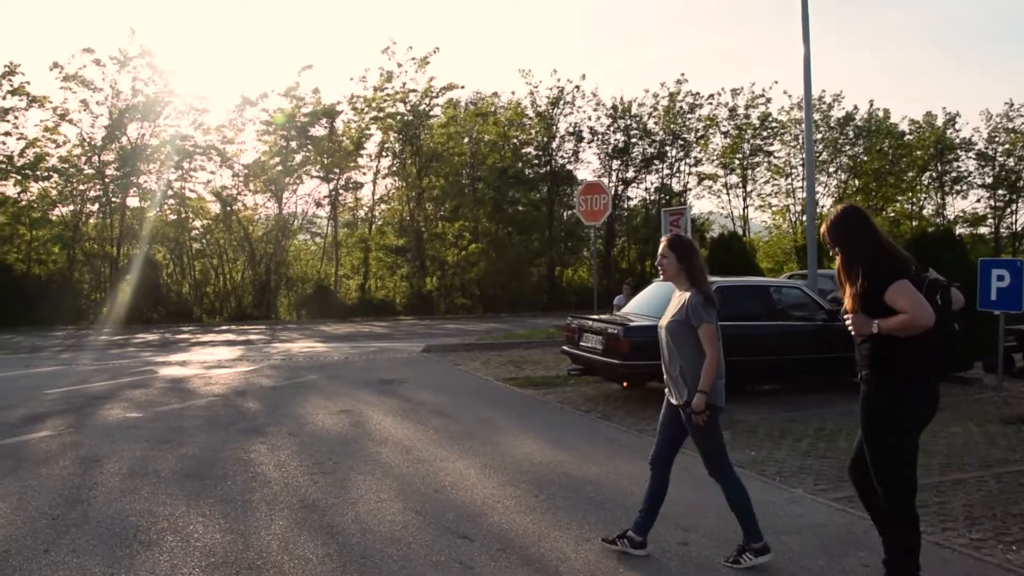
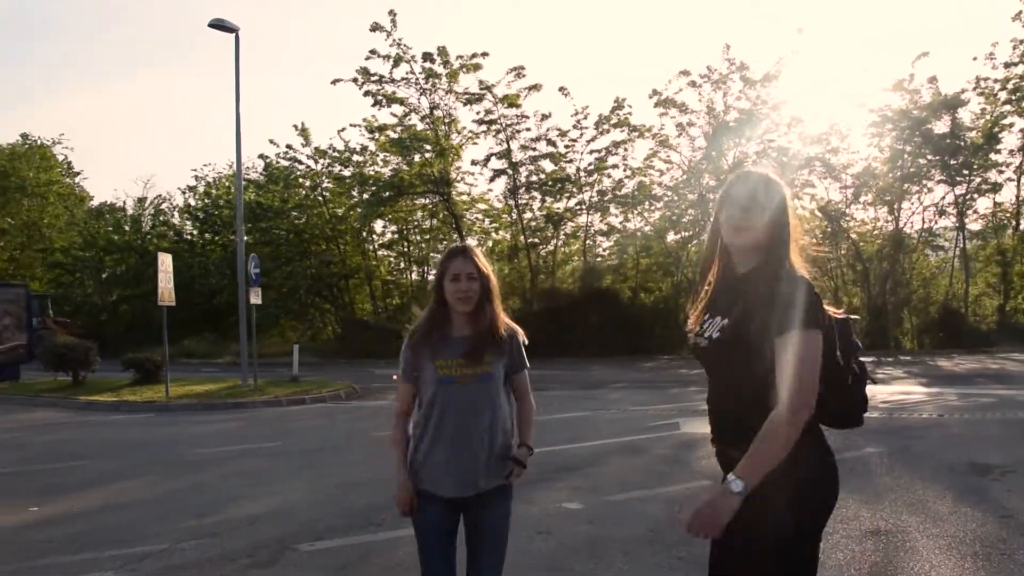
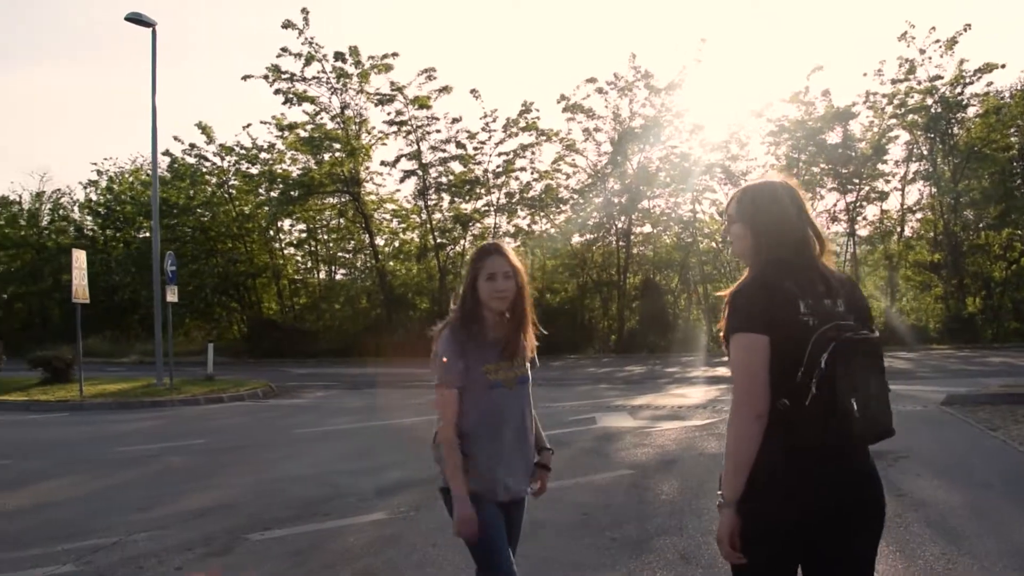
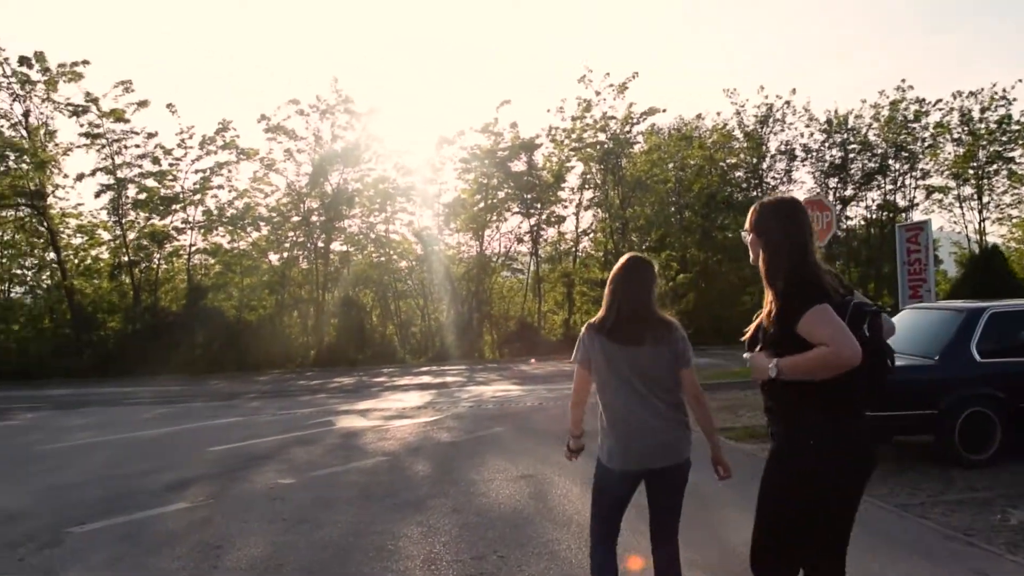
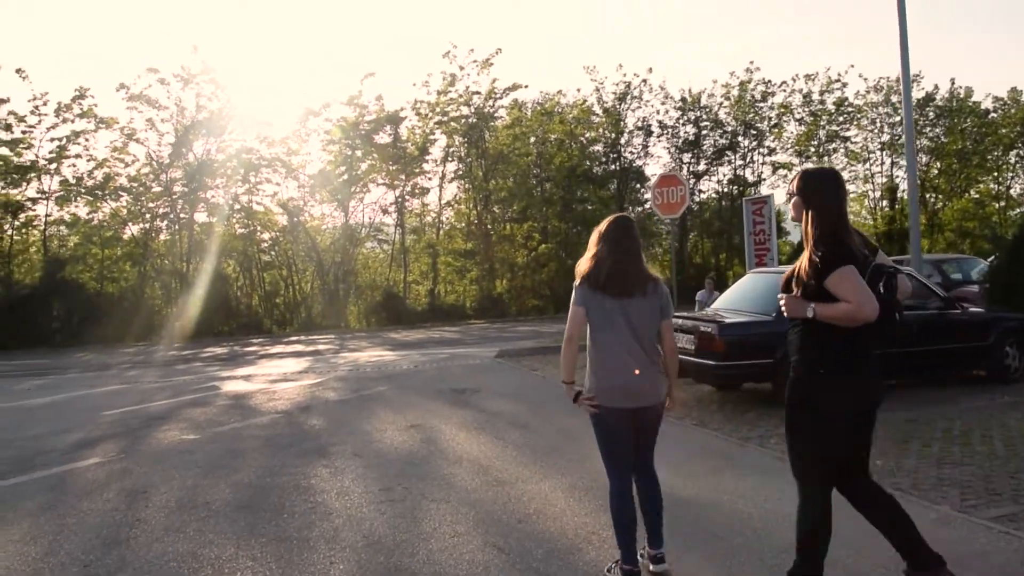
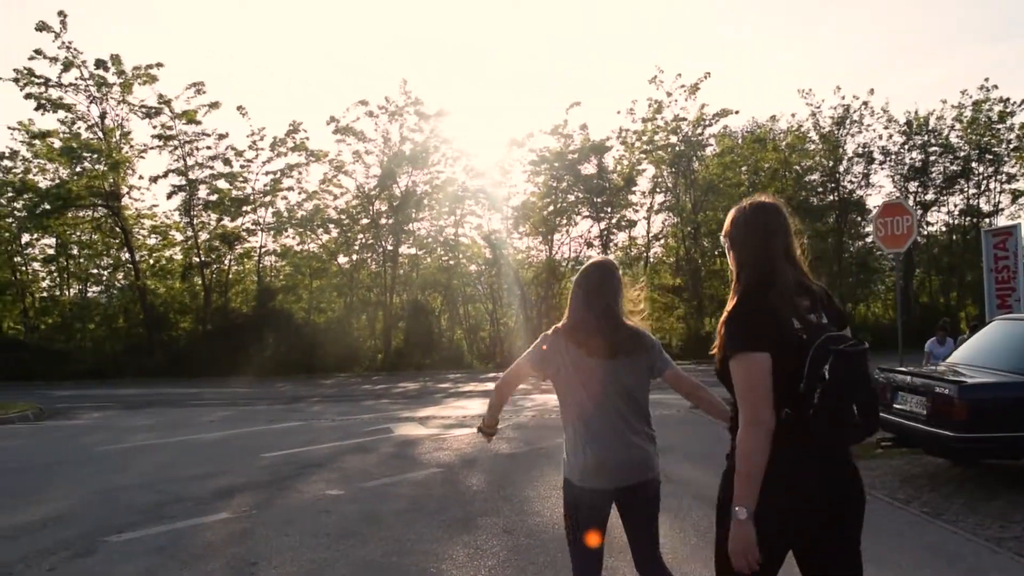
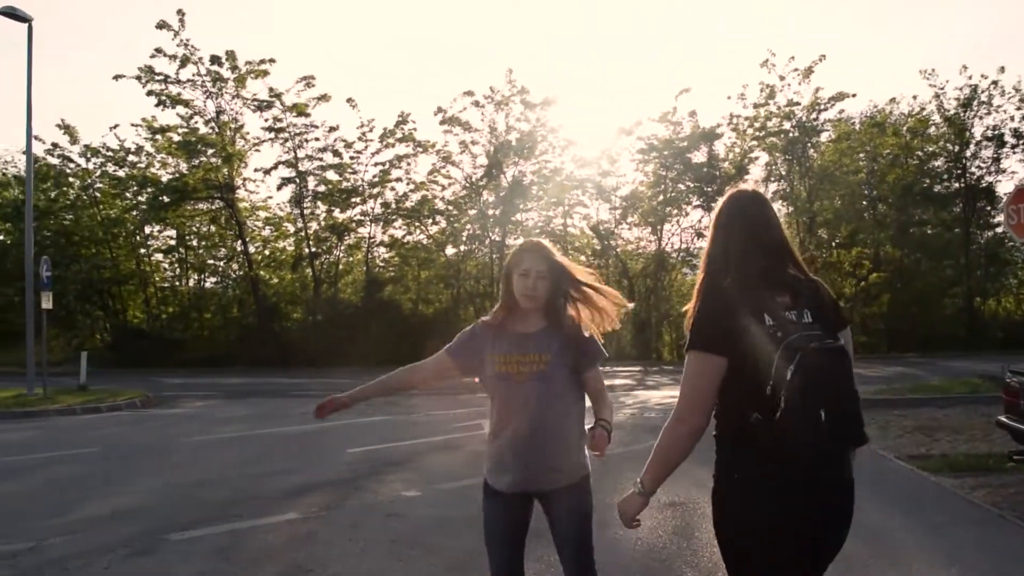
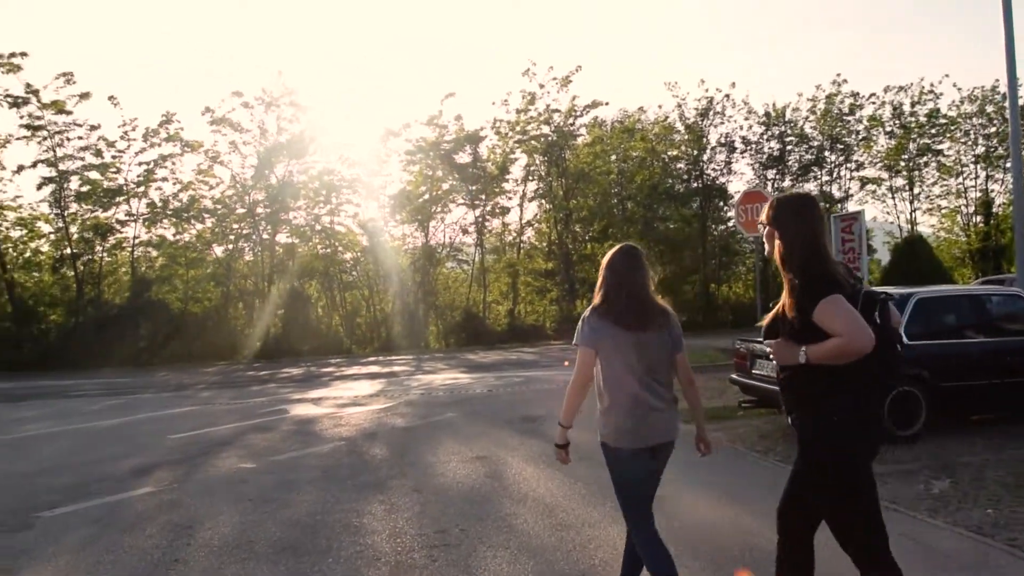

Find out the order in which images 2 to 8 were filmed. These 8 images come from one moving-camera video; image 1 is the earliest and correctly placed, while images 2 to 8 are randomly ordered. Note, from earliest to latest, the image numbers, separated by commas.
5, 8, 4, 6, 7, 3, 2
